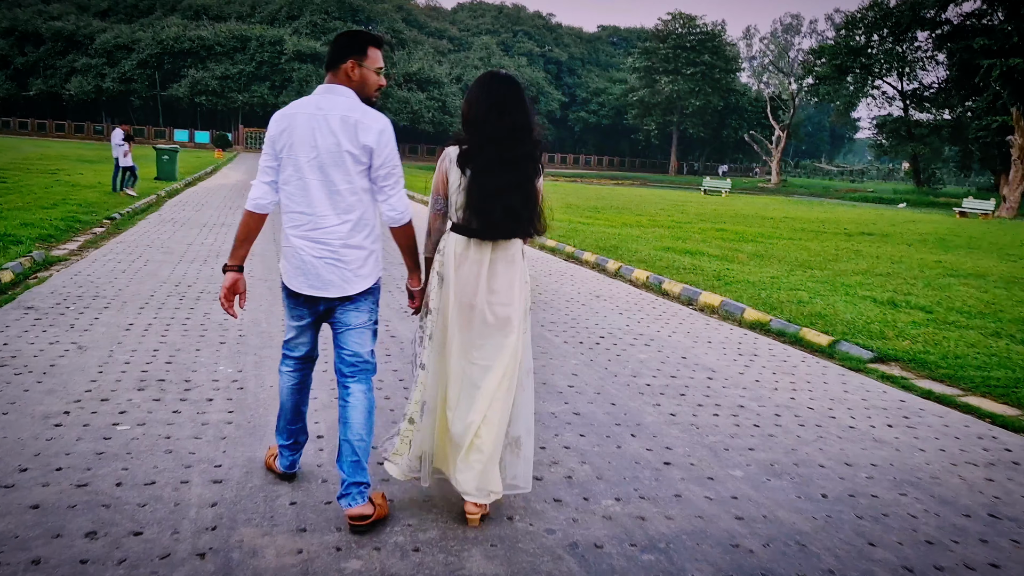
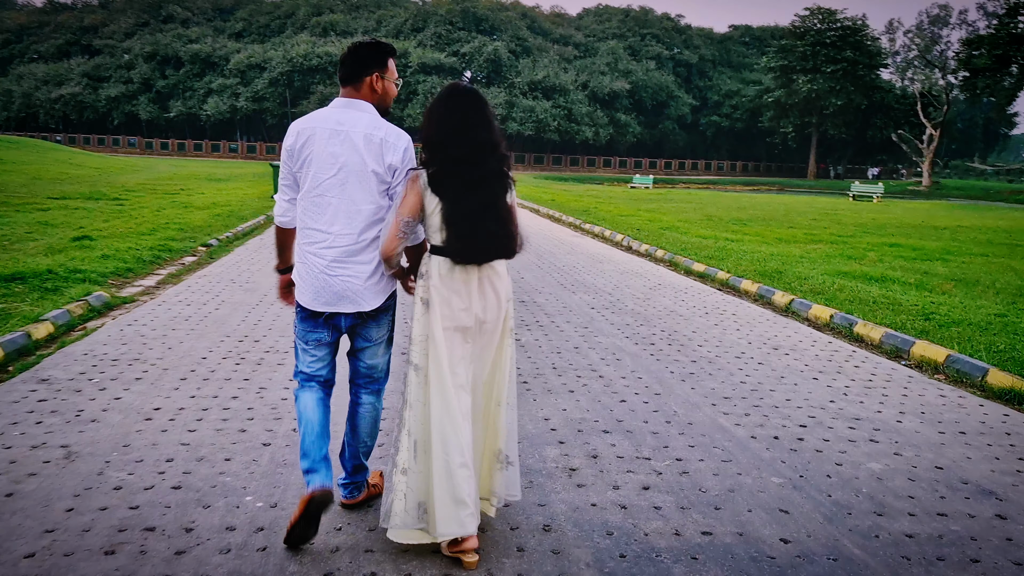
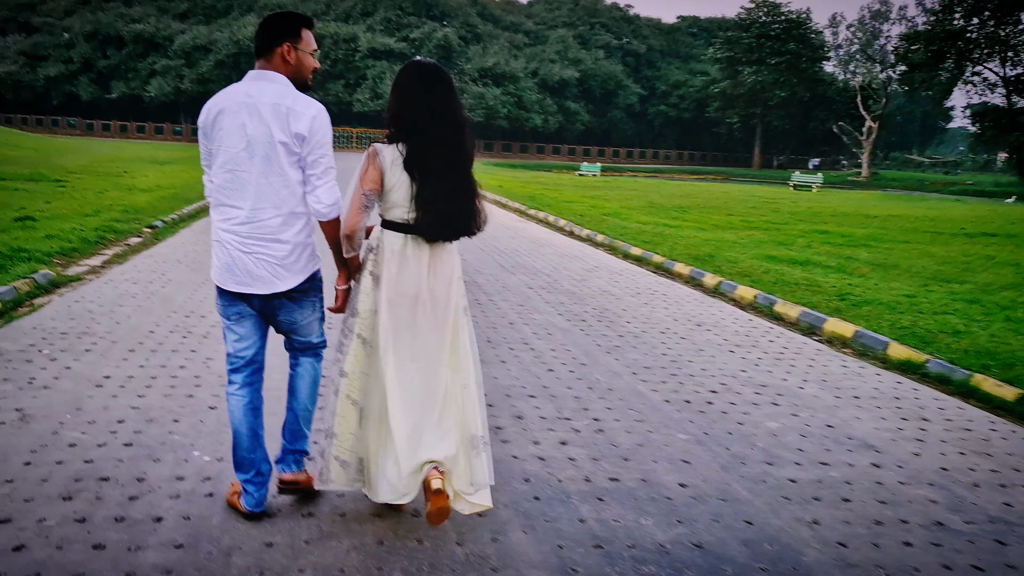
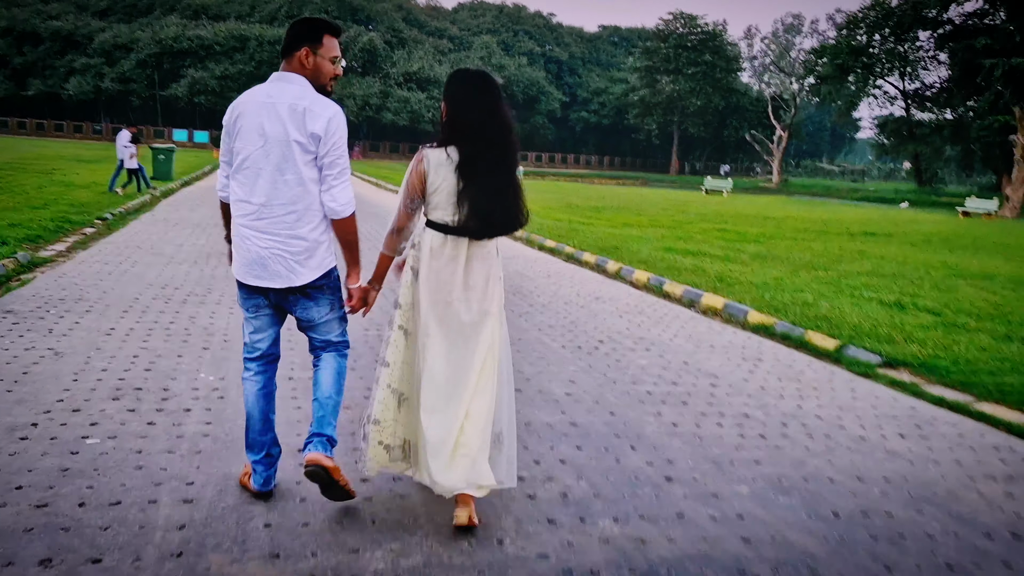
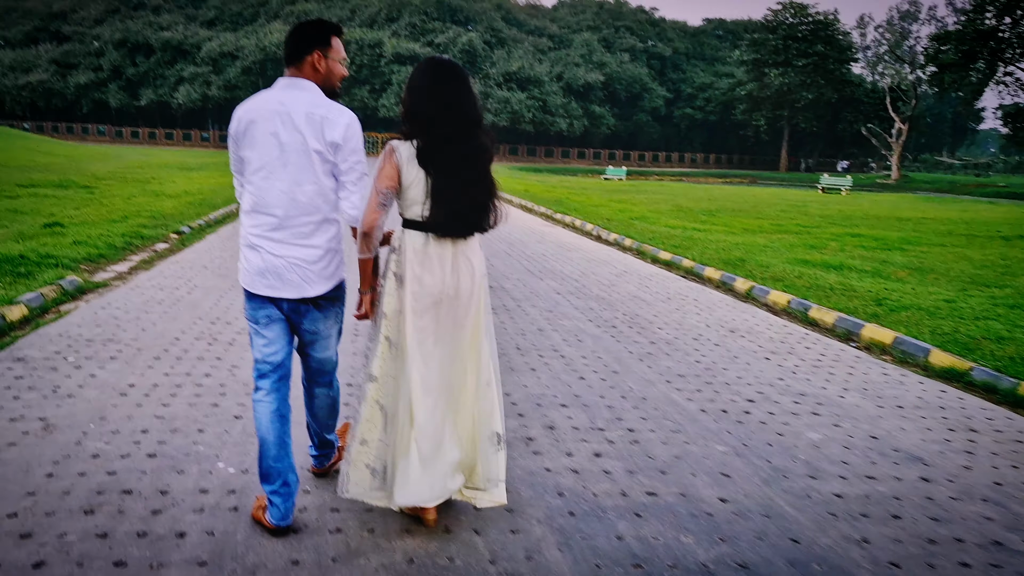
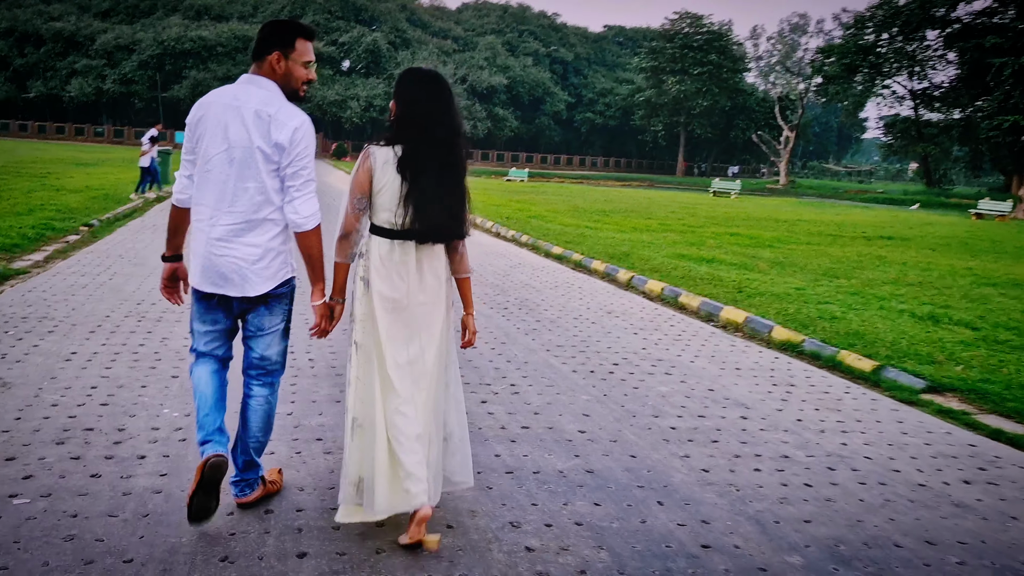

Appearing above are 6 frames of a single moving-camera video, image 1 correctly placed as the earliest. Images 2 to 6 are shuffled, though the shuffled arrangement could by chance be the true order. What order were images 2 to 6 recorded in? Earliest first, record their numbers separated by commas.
4, 6, 3, 5, 2
